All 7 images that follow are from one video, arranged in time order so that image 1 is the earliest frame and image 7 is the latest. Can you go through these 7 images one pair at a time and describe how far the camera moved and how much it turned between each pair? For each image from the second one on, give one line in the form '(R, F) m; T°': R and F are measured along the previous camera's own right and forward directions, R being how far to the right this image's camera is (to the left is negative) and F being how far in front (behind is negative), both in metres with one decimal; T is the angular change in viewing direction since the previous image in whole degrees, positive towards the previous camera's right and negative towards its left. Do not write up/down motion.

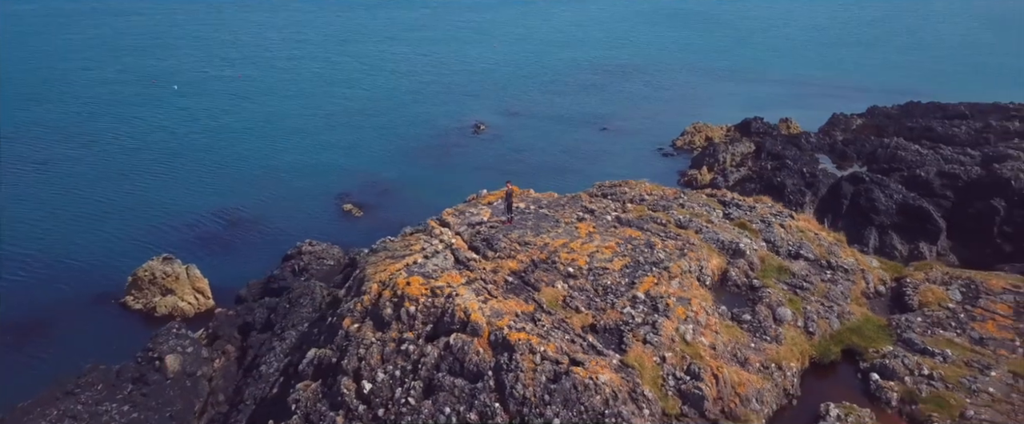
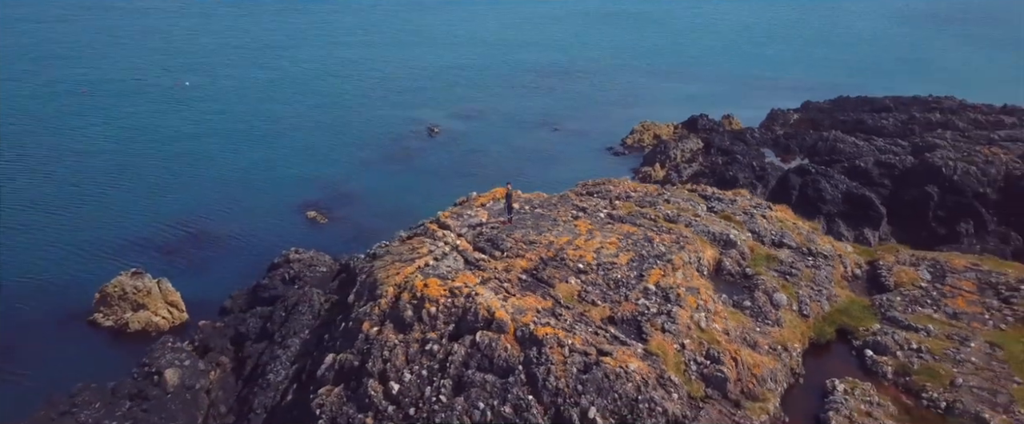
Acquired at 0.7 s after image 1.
(-1.5, -0.3) m; +5°
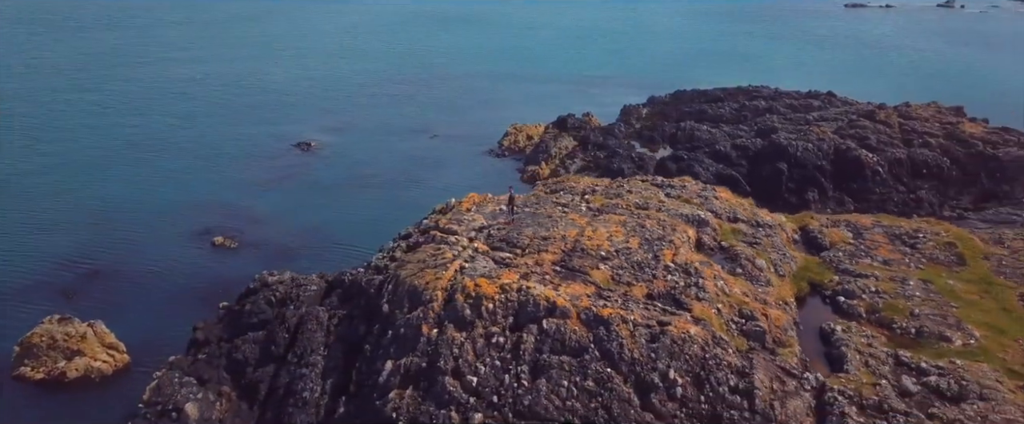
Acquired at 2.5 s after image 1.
(-4.2, -0.7) m; +13°
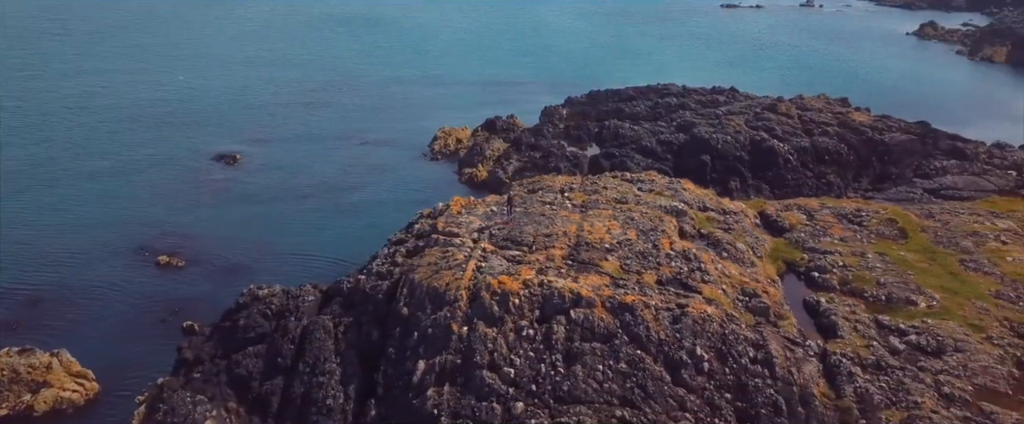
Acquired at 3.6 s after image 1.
(-2.5, -0.5) m; +8°
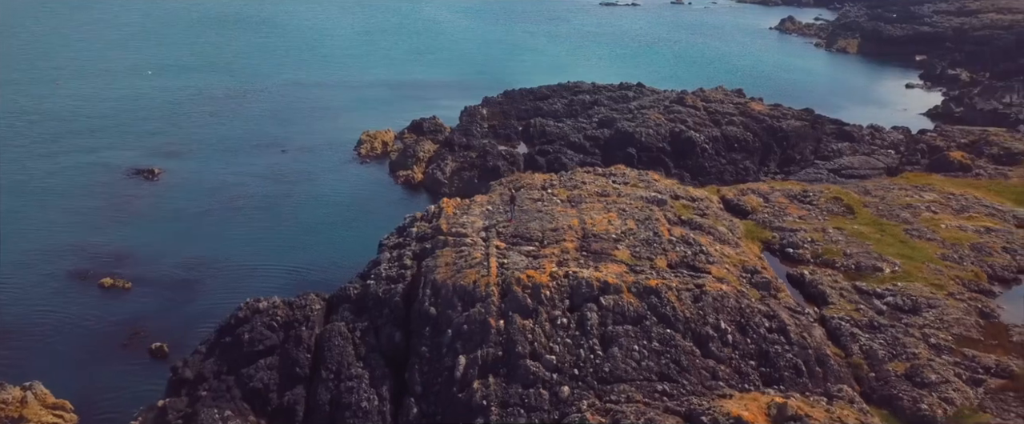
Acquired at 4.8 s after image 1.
(-2.9, -0.5) m; +8°
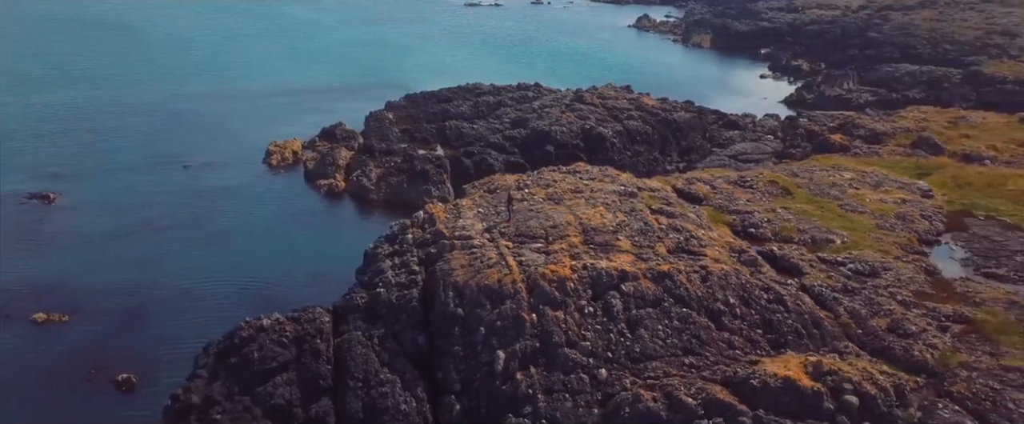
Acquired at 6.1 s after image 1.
(-3.3, -0.6) m; +10°
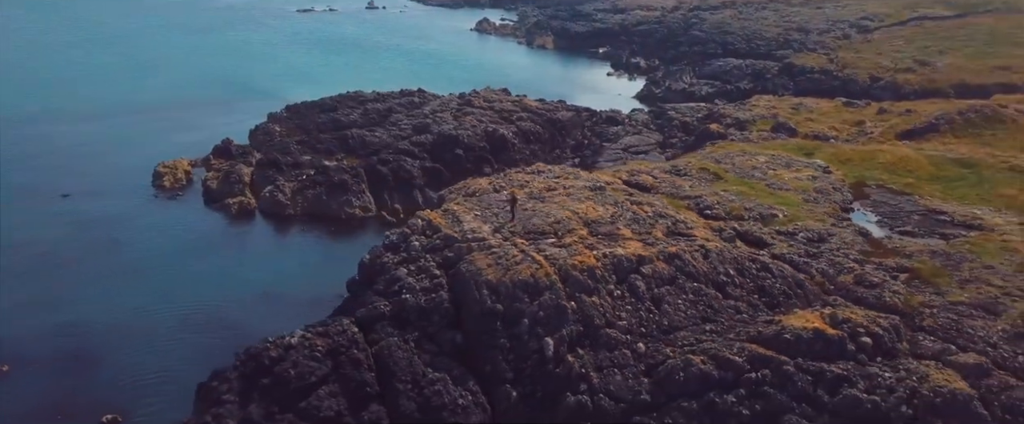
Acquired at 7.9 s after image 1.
(-4.4, -1.0) m; +11°
